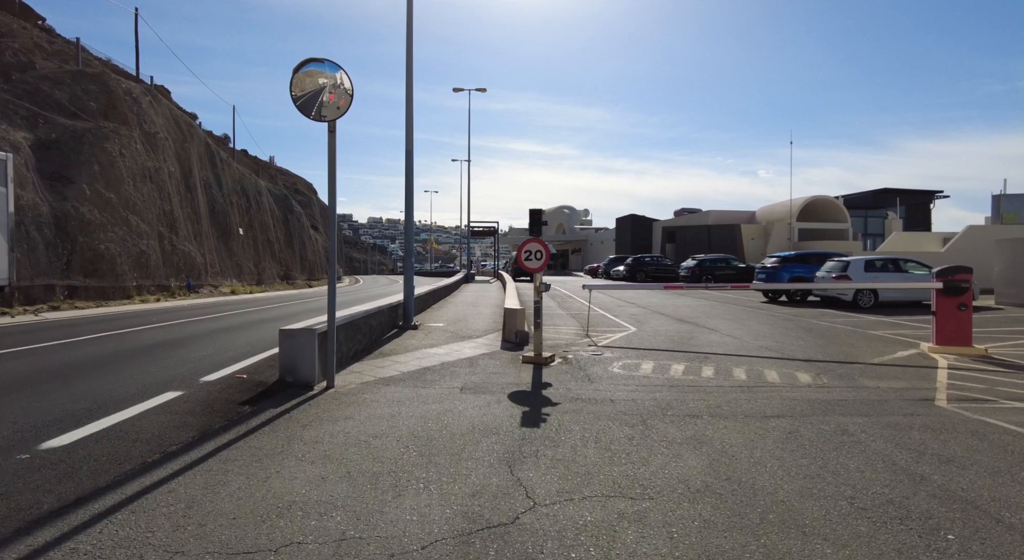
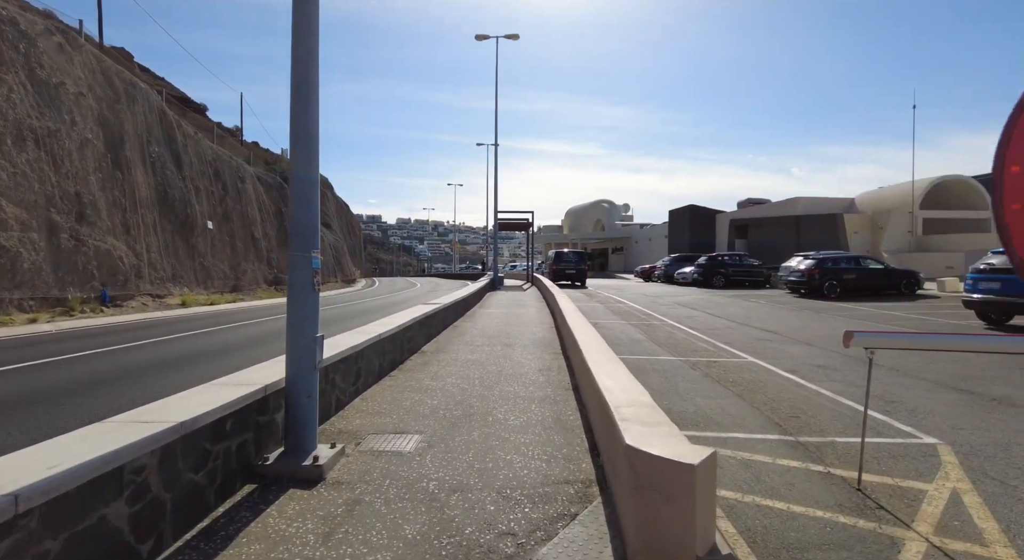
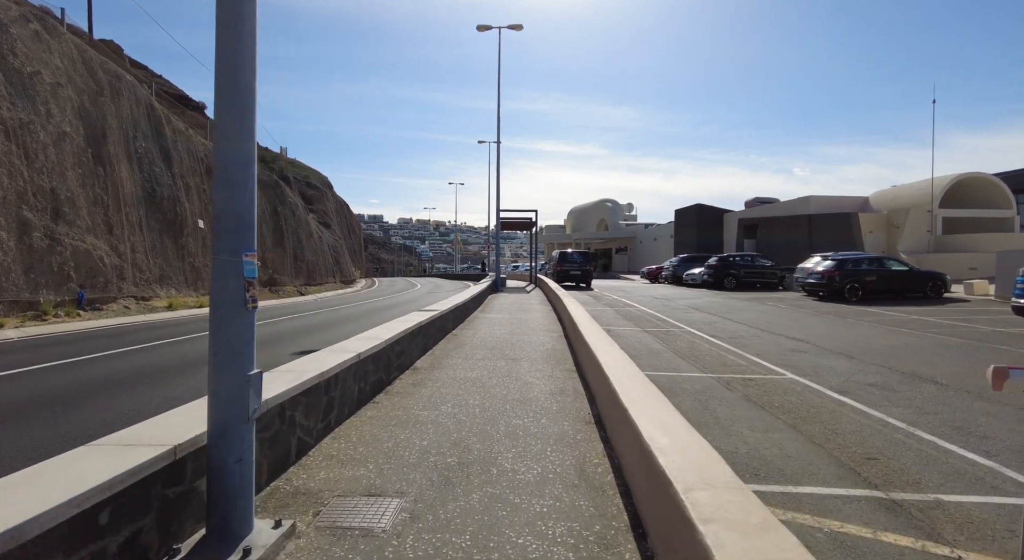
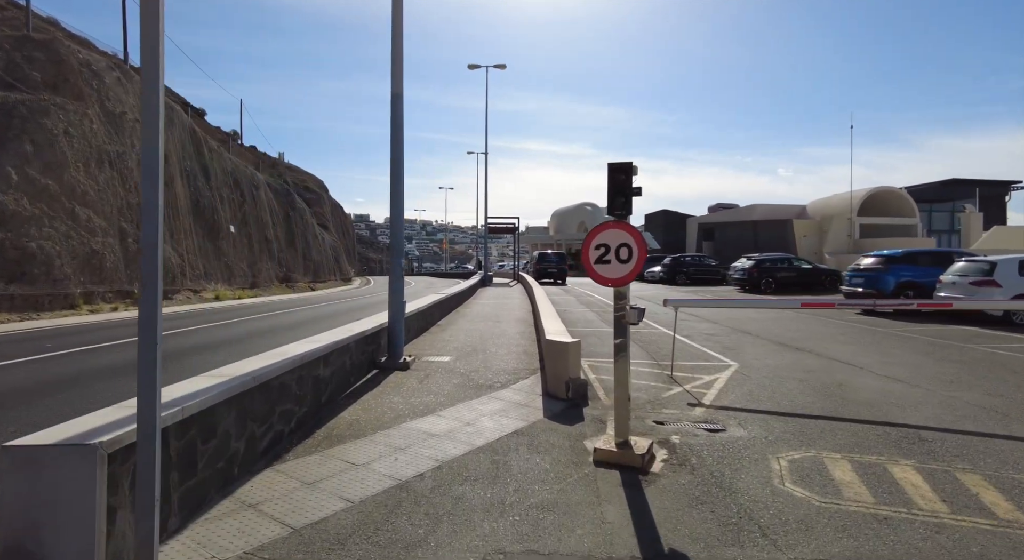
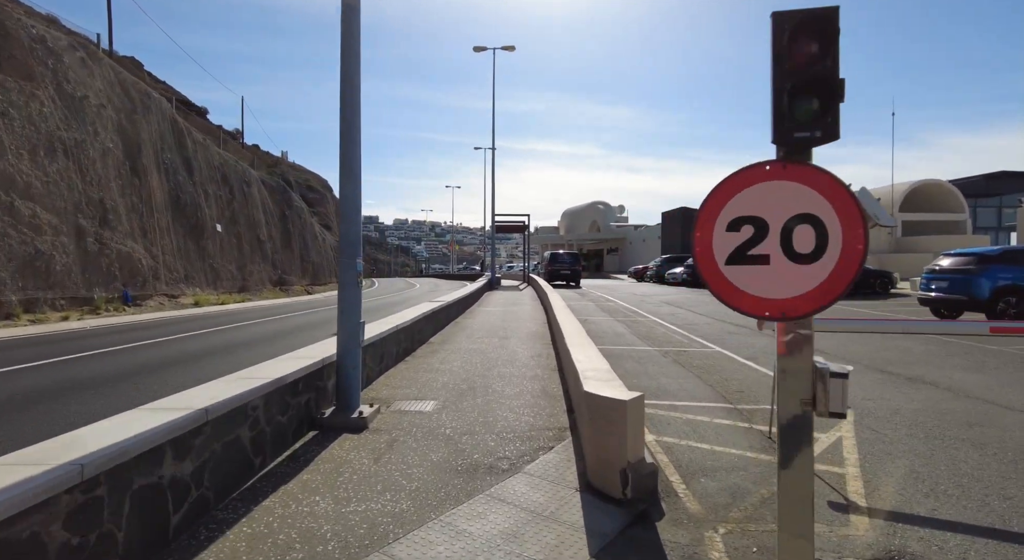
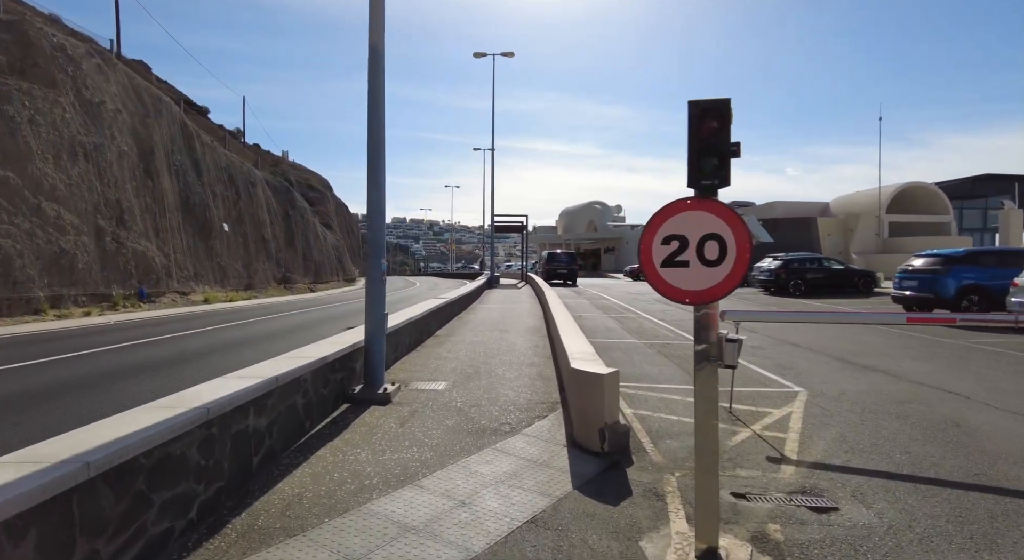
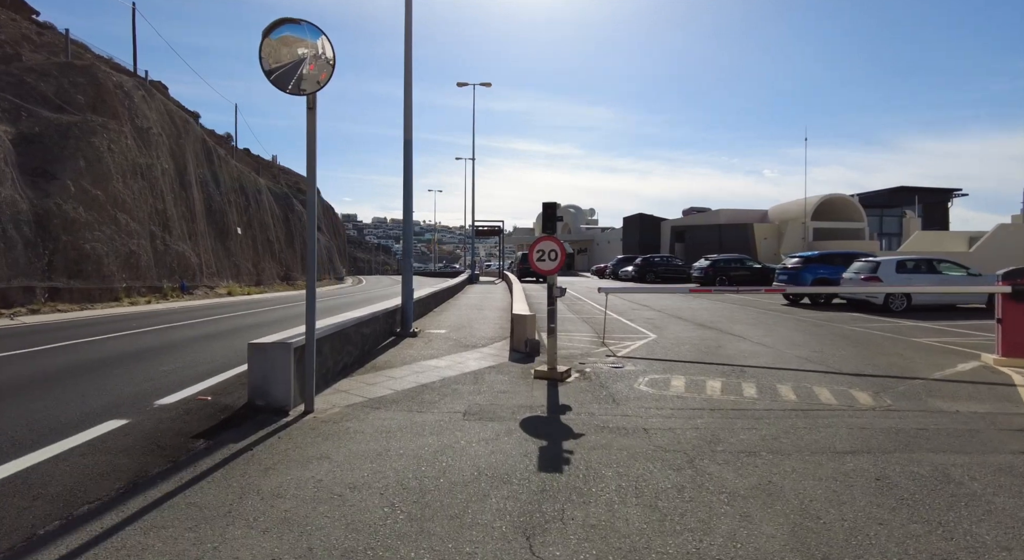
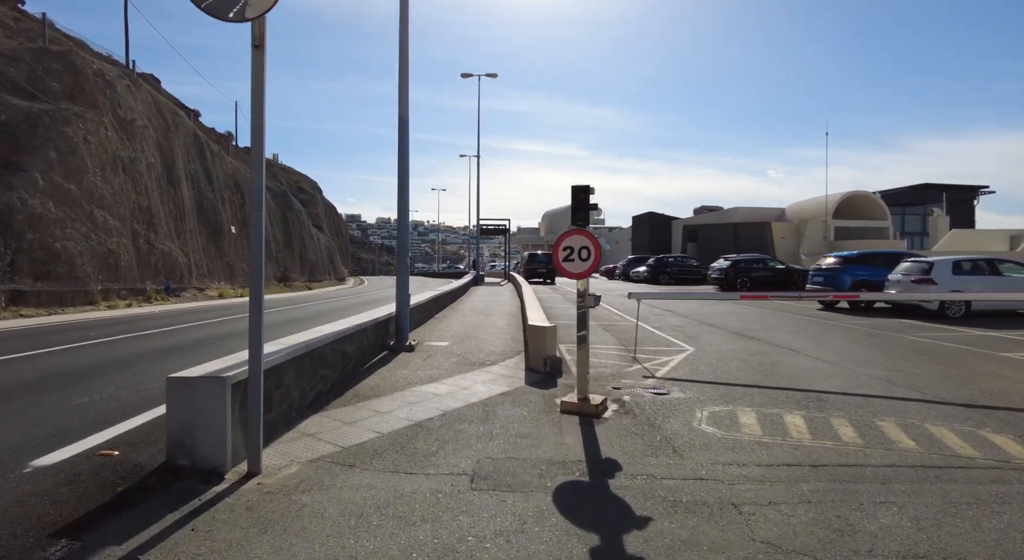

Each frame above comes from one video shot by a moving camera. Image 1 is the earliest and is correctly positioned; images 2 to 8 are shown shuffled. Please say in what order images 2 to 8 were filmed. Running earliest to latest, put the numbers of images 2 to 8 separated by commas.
7, 8, 4, 6, 5, 2, 3
